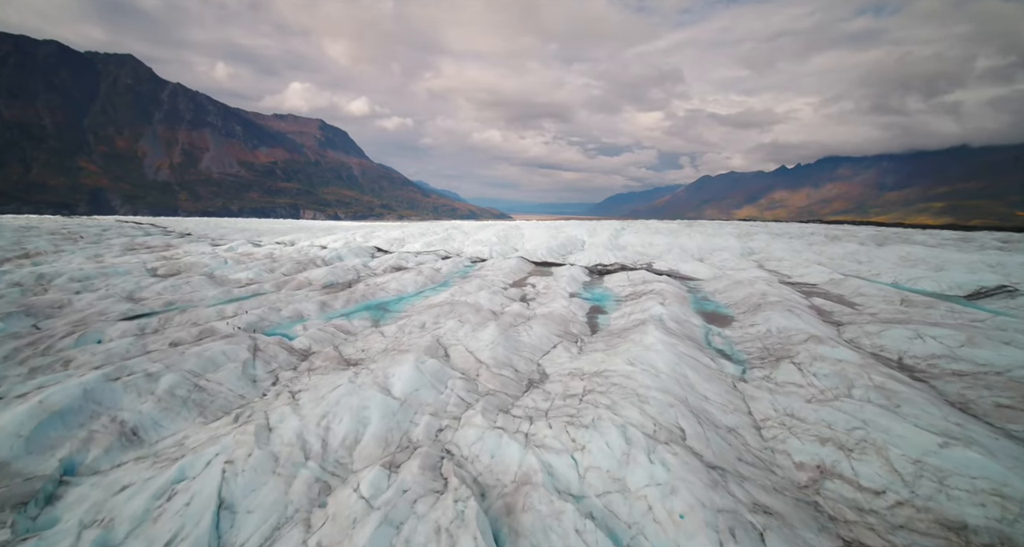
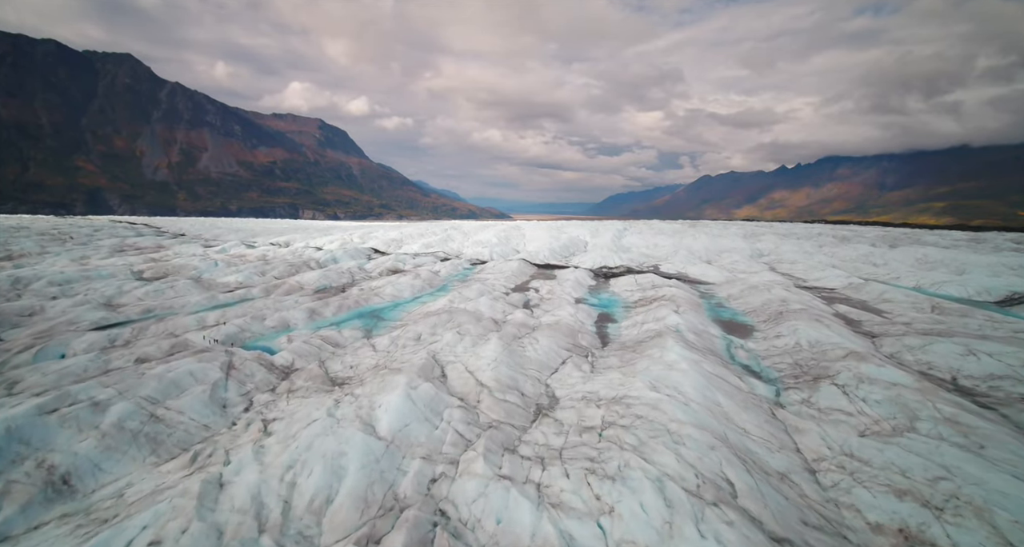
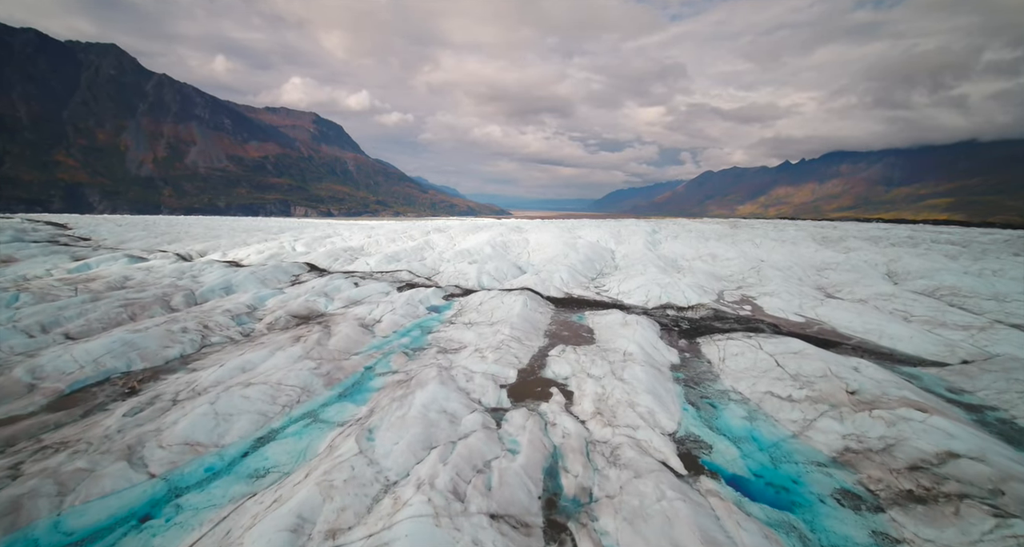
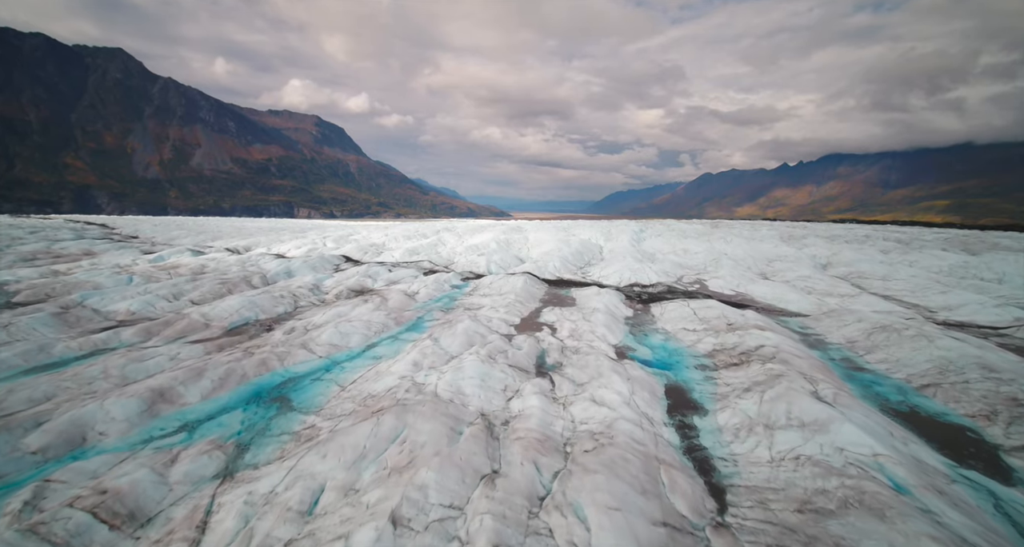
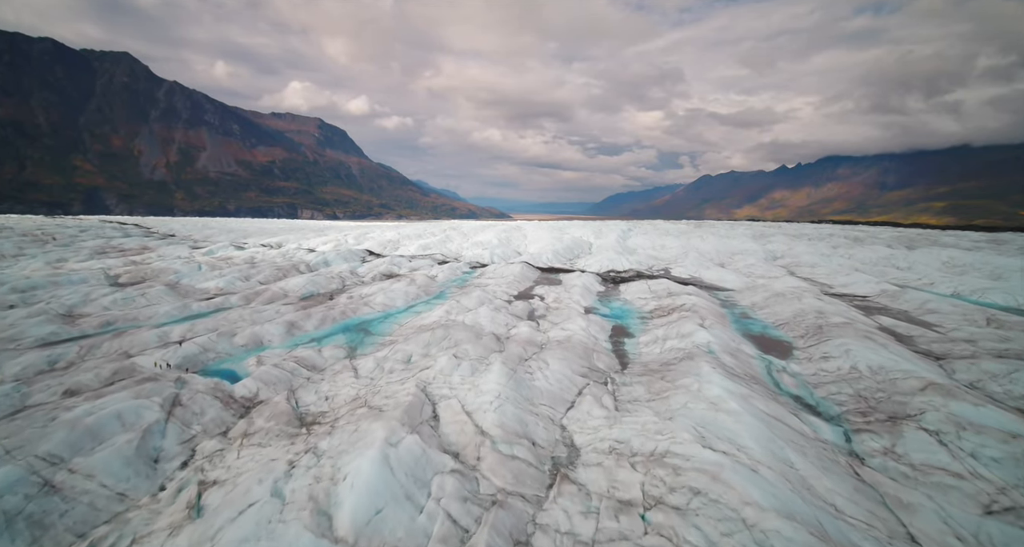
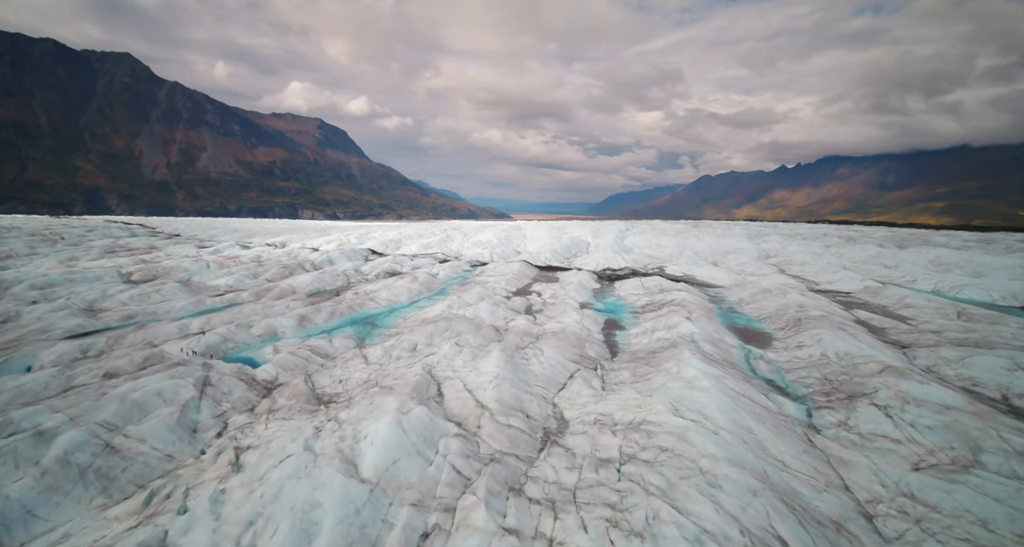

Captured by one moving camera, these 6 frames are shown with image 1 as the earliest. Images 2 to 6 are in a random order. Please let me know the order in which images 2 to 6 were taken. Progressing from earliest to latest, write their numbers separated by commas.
2, 6, 5, 4, 3
